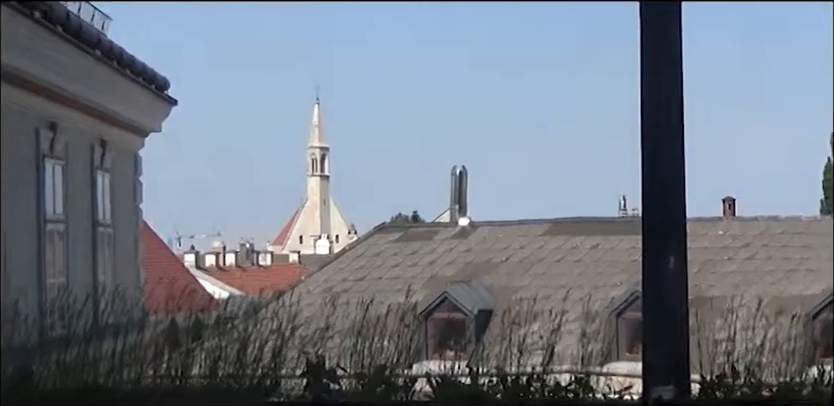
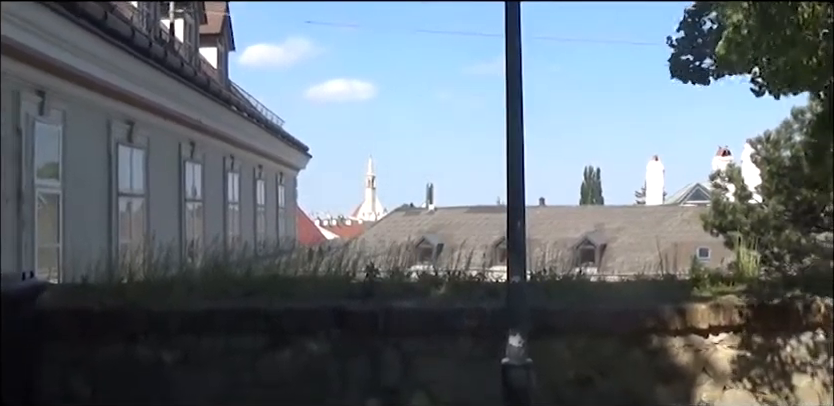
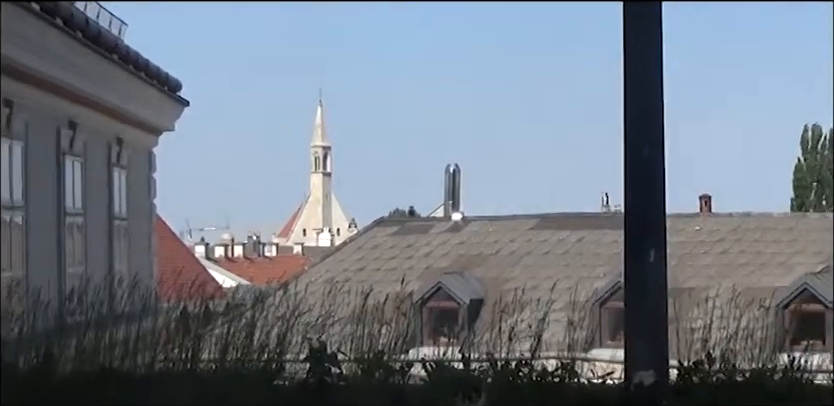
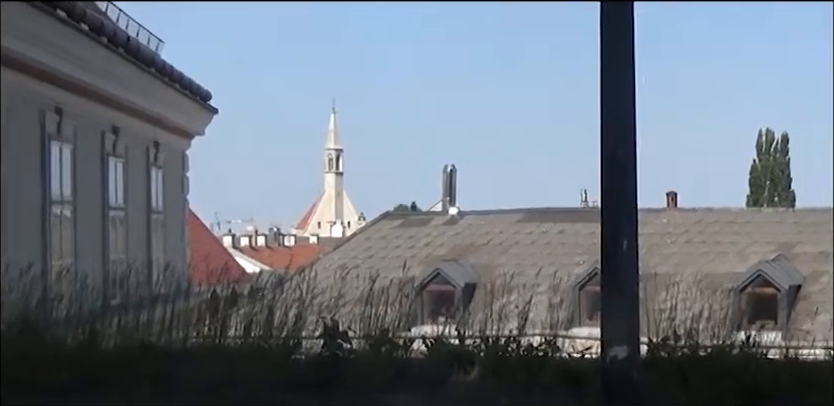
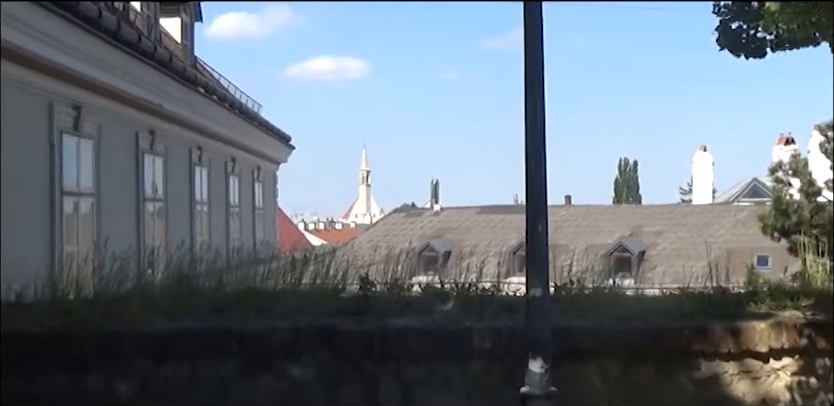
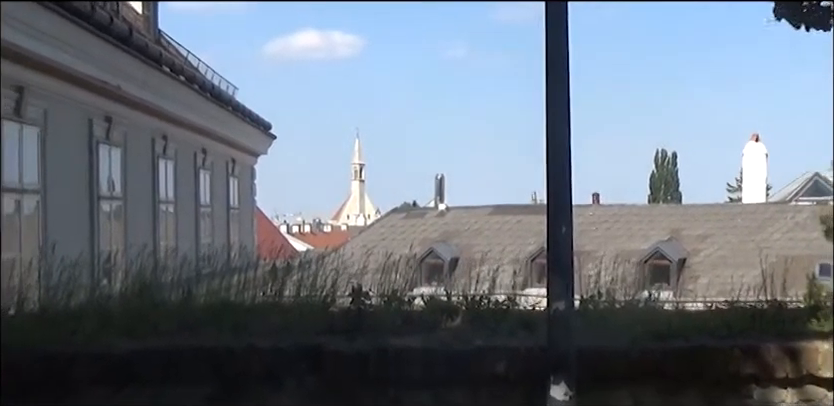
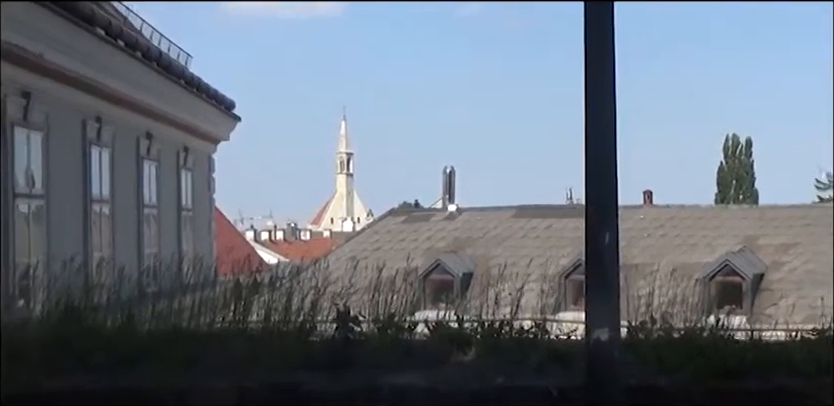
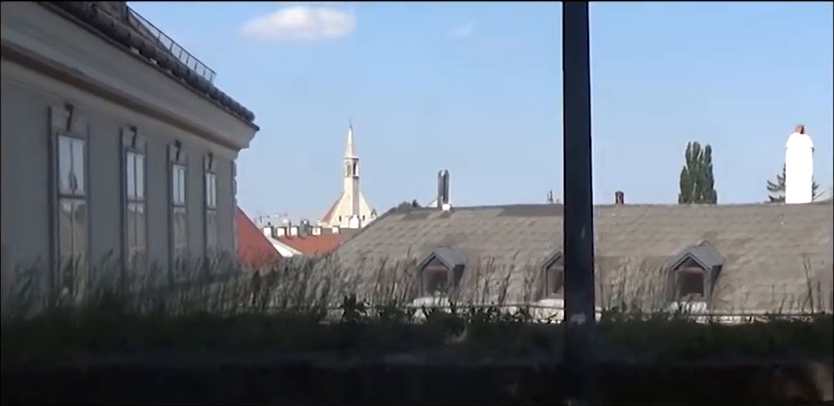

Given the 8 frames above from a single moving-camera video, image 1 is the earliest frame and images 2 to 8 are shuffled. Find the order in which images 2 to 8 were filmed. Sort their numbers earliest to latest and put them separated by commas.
3, 4, 7, 8, 6, 5, 2
